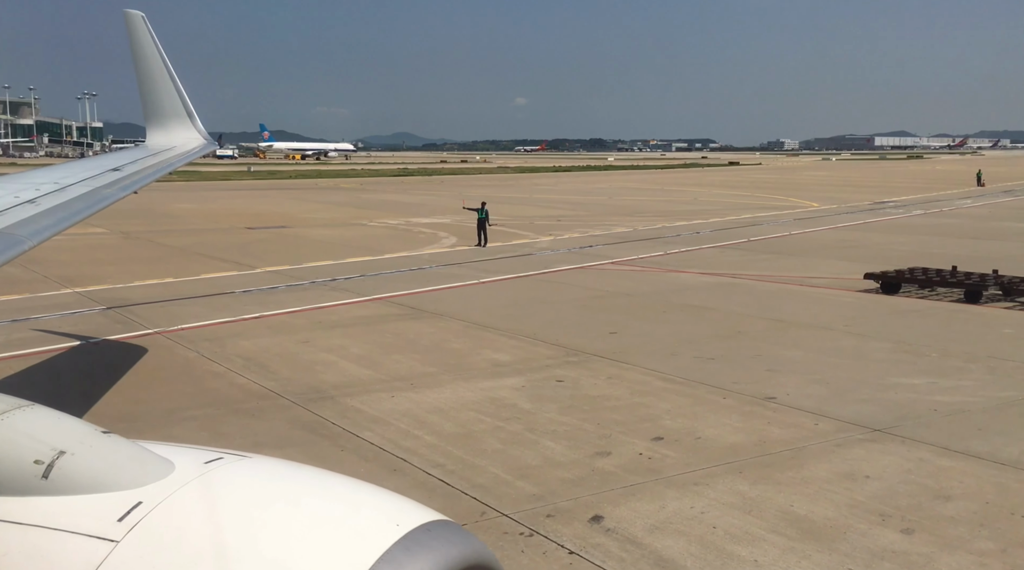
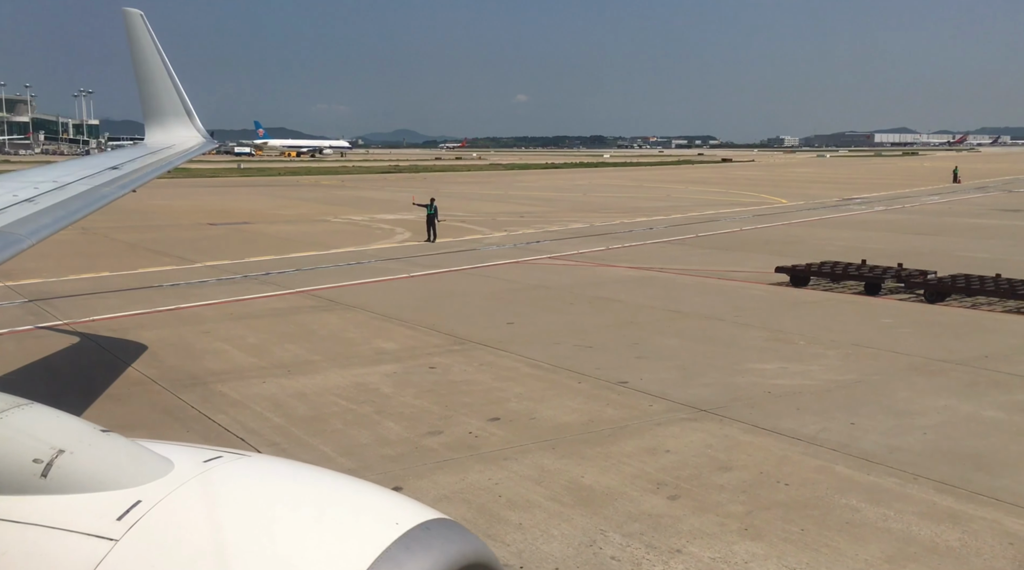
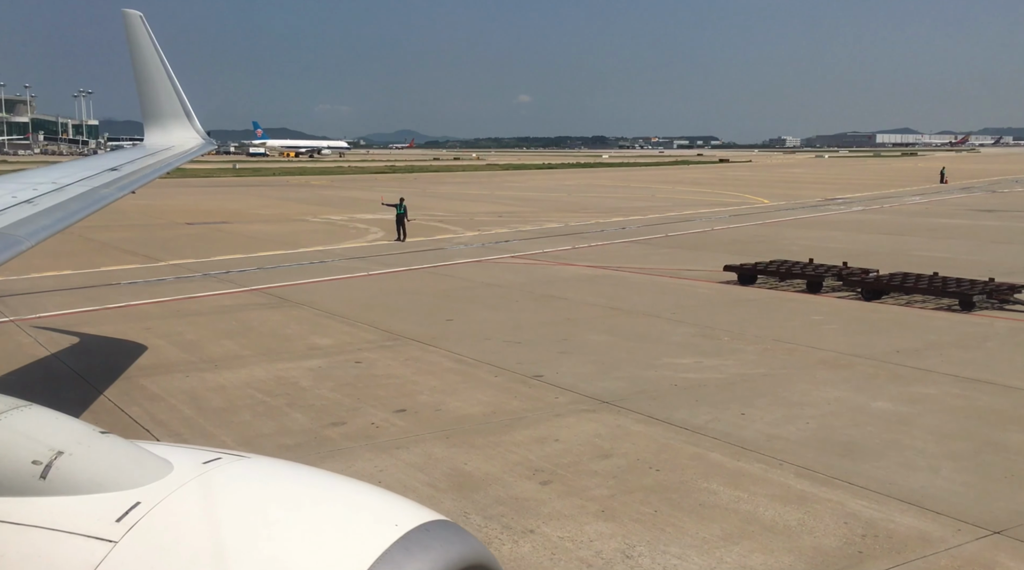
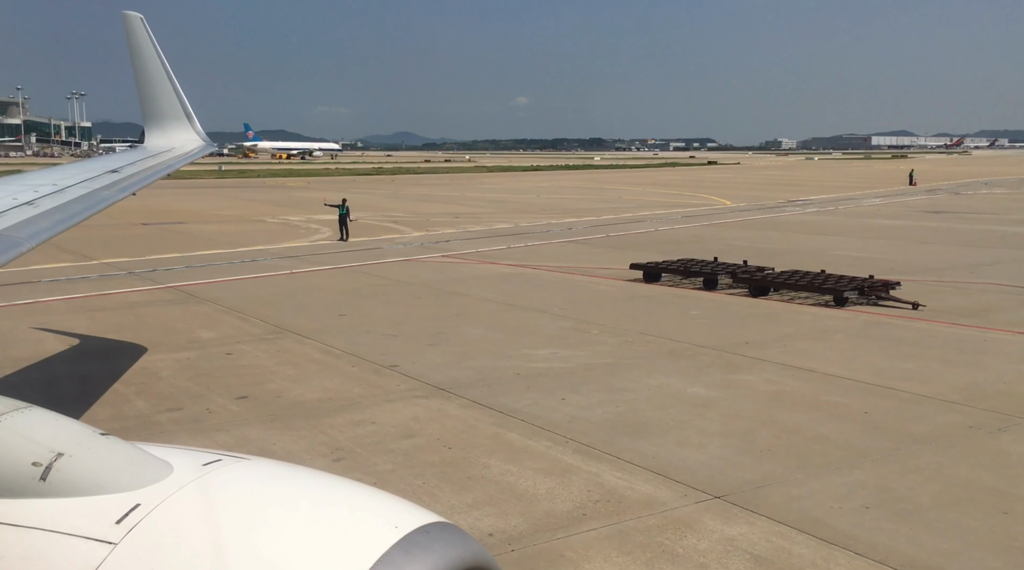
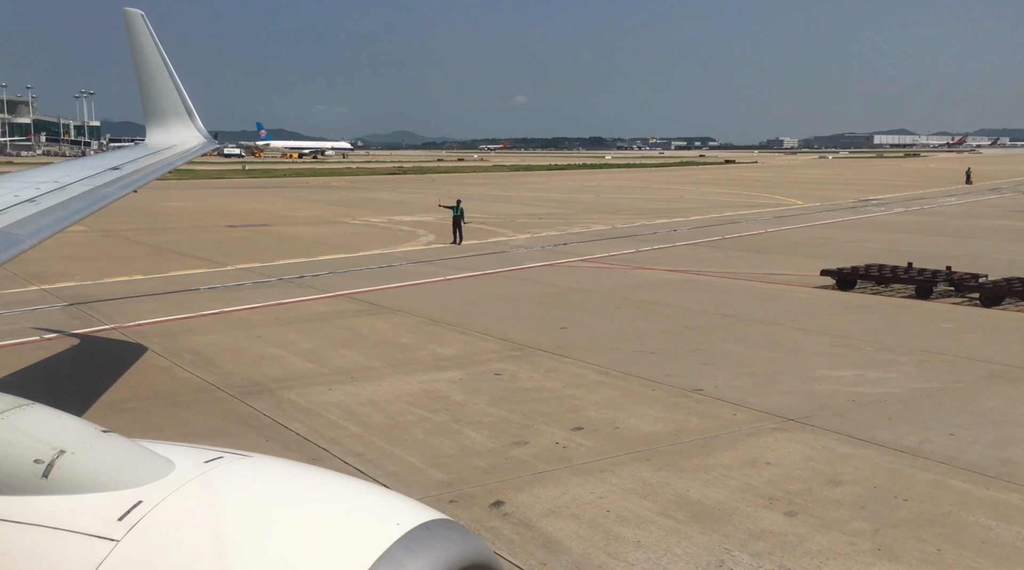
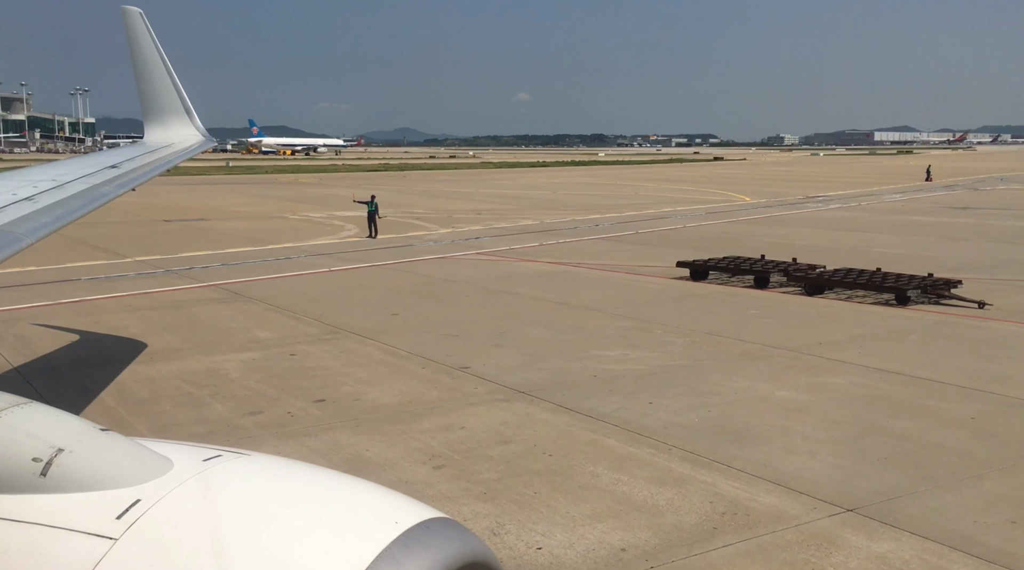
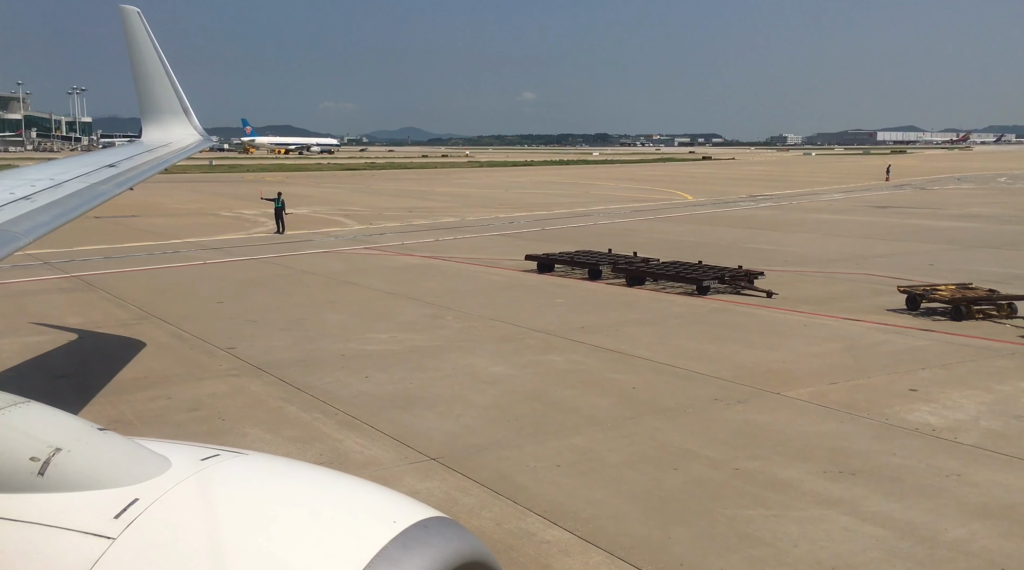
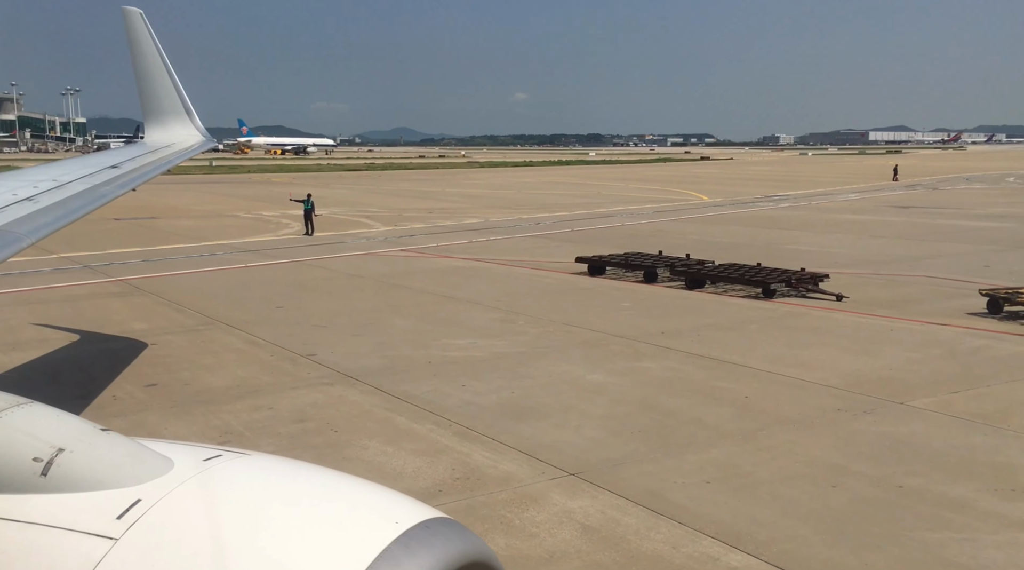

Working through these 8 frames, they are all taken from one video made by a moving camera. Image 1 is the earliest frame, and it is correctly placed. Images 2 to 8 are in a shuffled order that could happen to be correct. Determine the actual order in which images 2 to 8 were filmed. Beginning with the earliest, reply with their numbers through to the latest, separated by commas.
5, 2, 3, 6, 4, 8, 7
